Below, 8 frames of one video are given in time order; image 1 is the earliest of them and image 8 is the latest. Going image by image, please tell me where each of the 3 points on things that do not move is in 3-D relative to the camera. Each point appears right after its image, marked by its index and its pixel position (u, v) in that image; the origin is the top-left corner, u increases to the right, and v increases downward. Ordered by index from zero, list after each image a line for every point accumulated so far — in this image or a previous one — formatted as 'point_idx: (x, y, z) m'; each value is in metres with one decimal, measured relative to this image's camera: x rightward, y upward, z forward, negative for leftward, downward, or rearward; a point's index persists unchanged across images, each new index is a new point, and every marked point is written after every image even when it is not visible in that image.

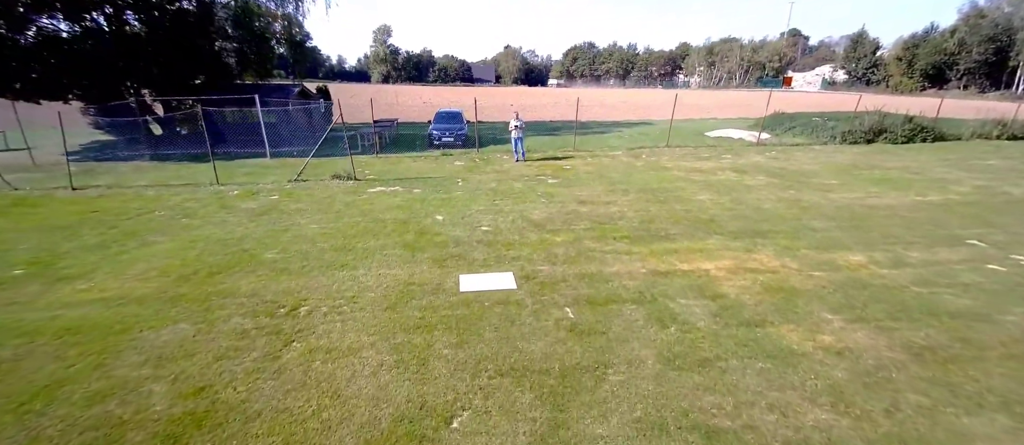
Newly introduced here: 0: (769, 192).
0: (+4.7, +0.5, +8.5) m
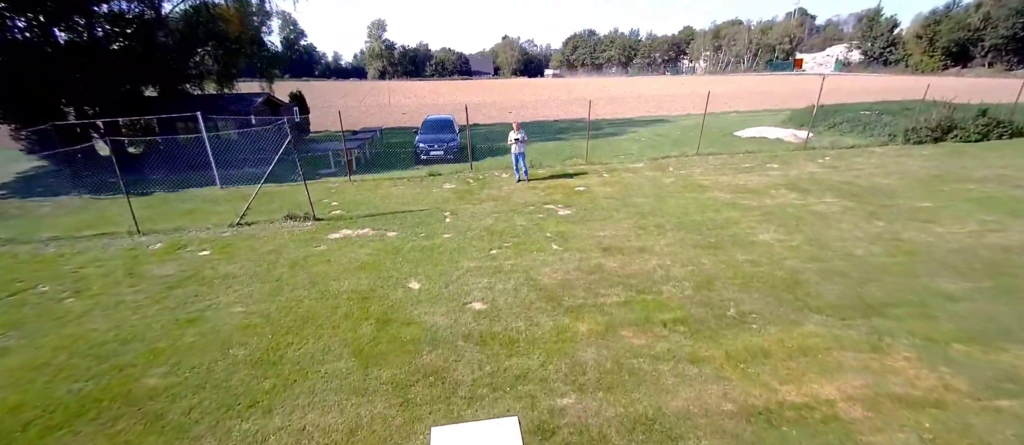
0: (+4.7, 0.0, +6.5) m
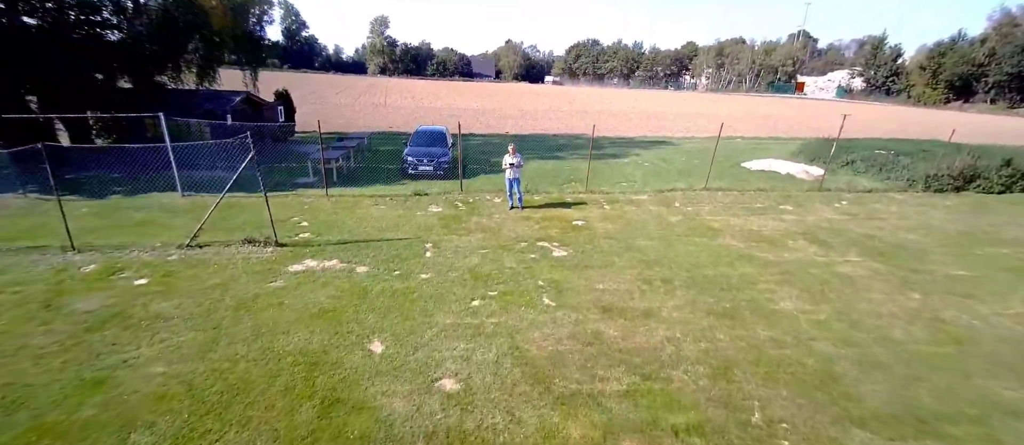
0: (+4.5, -0.9, +5.7) m
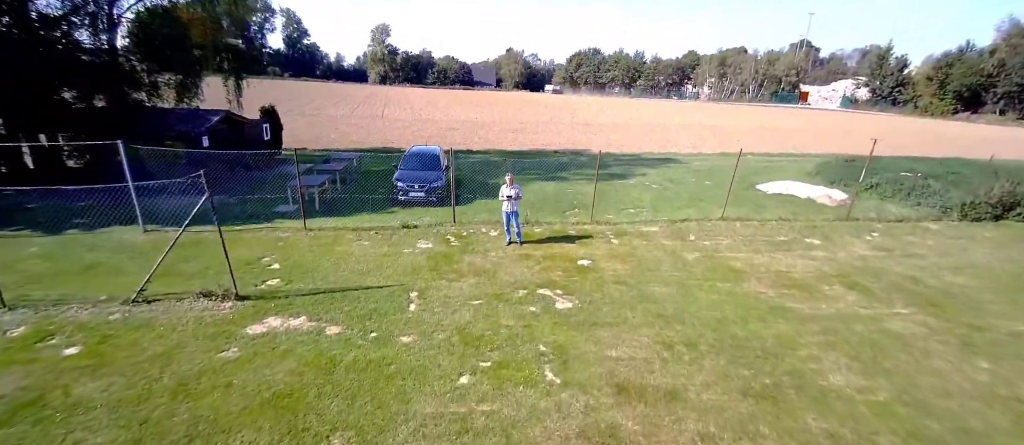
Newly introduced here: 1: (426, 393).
0: (+4.5, -1.5, +4.8) m
1: (-0.8, -1.6, +4.2) m
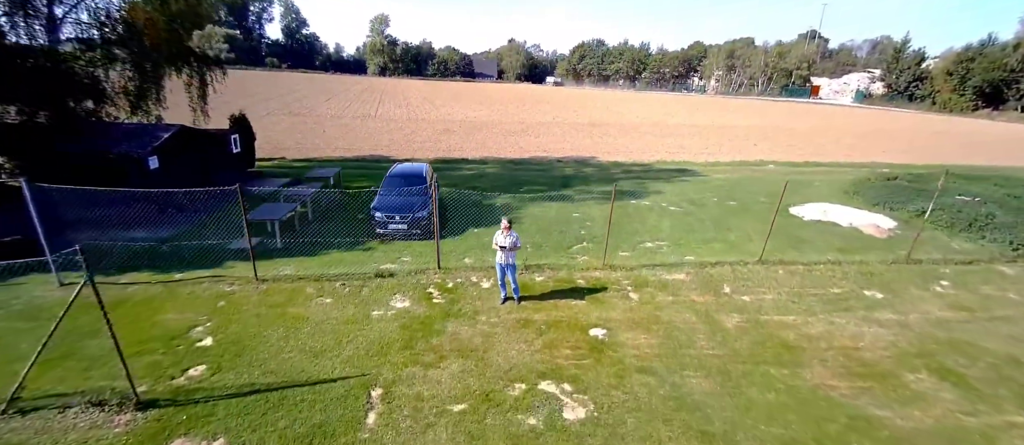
0: (+4.4, -2.3, +3.4) m
1: (-0.8, -2.4, +2.8) m
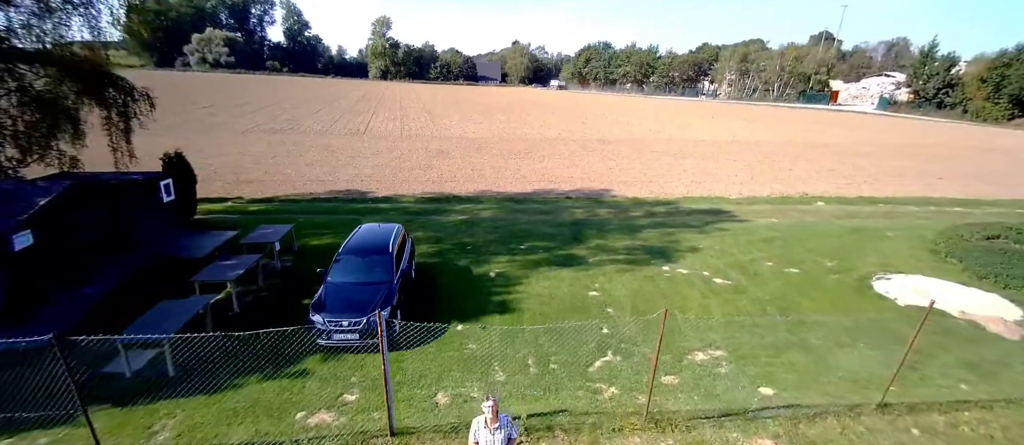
0: (+4.3, -3.7, +0.8) m
1: (-0.9, -3.8, +0.3) m
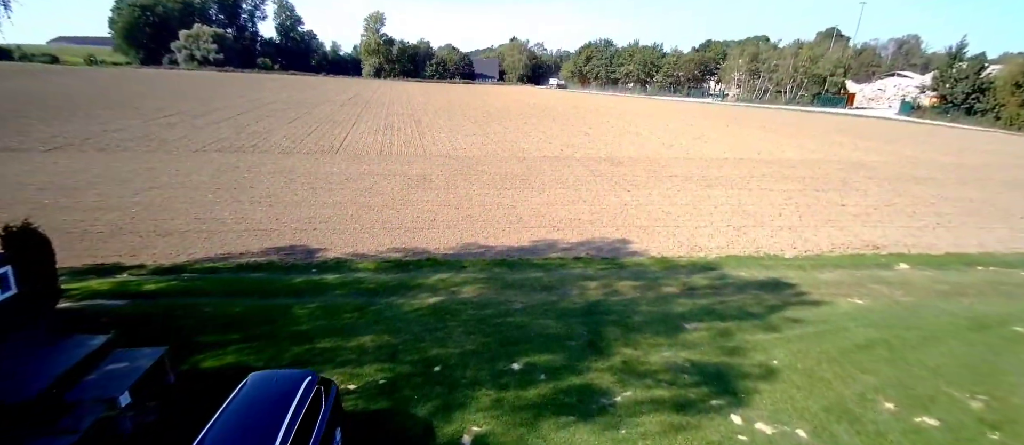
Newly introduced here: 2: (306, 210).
0: (+4.2, -5.4, -2.3) m
1: (-1.1, -5.4, -2.9) m
2: (-5.9, +0.4, +13.5) m
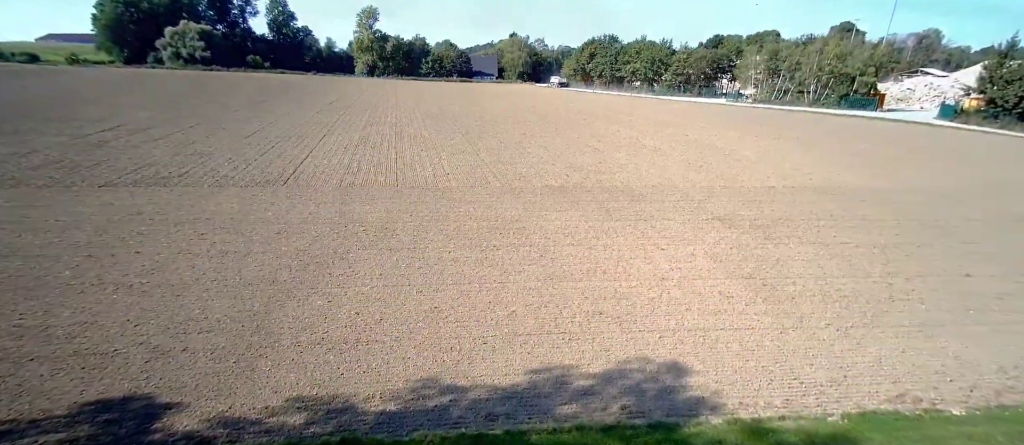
0: (+3.9, -7.4, -6.7) m
1: (-1.3, -7.5, -7.3) m
2: (-6.2, -1.5, +9.0) m
